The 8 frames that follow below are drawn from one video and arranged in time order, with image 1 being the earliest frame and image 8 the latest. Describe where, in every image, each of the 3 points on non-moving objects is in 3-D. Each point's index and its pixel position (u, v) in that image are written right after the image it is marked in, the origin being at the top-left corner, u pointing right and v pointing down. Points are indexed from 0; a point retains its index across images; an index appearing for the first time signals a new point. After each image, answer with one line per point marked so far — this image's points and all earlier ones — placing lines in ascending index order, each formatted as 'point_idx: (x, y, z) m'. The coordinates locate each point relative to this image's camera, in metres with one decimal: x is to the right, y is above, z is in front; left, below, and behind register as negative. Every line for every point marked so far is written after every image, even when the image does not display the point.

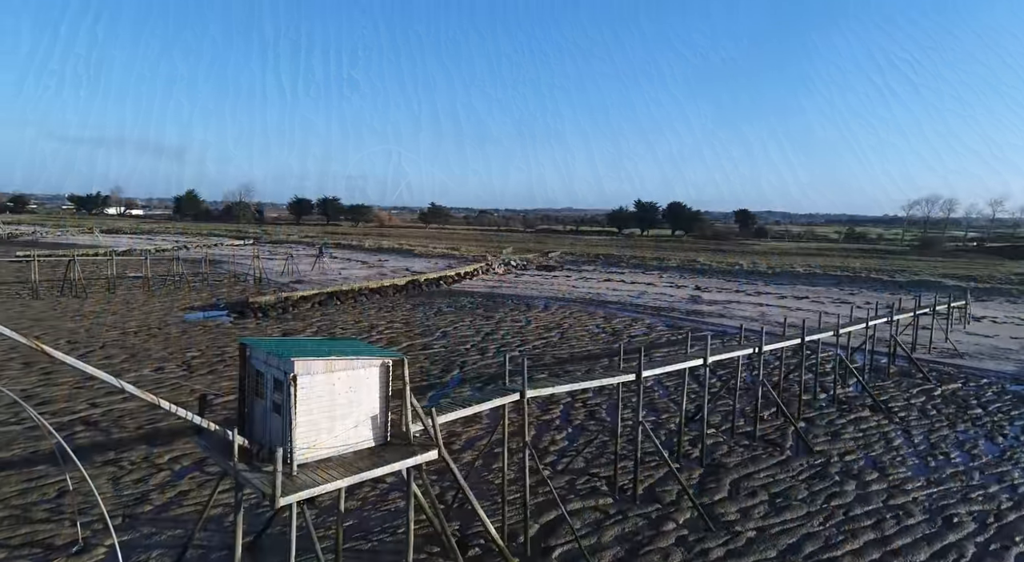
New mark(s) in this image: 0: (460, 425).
0: (-0.9, -2.5, +11.6) m
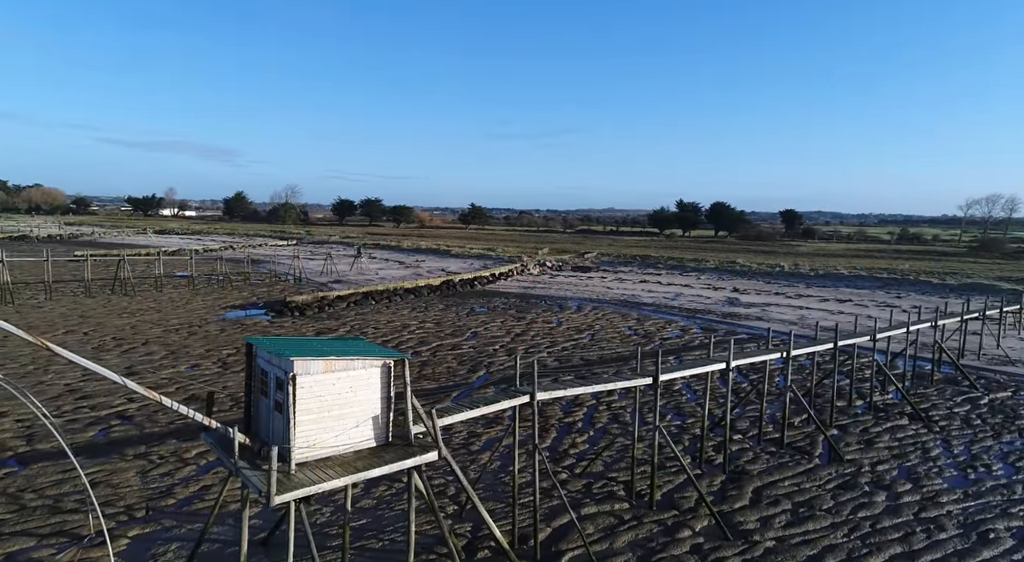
0: (-0.5, -2.5, +11.6) m
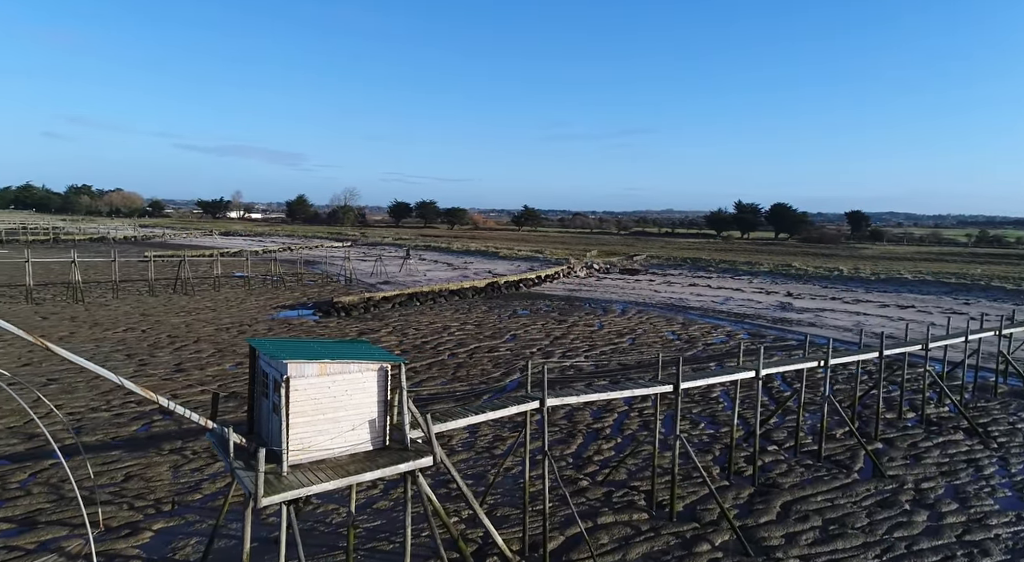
0: (-0.1, -2.5, +11.6) m
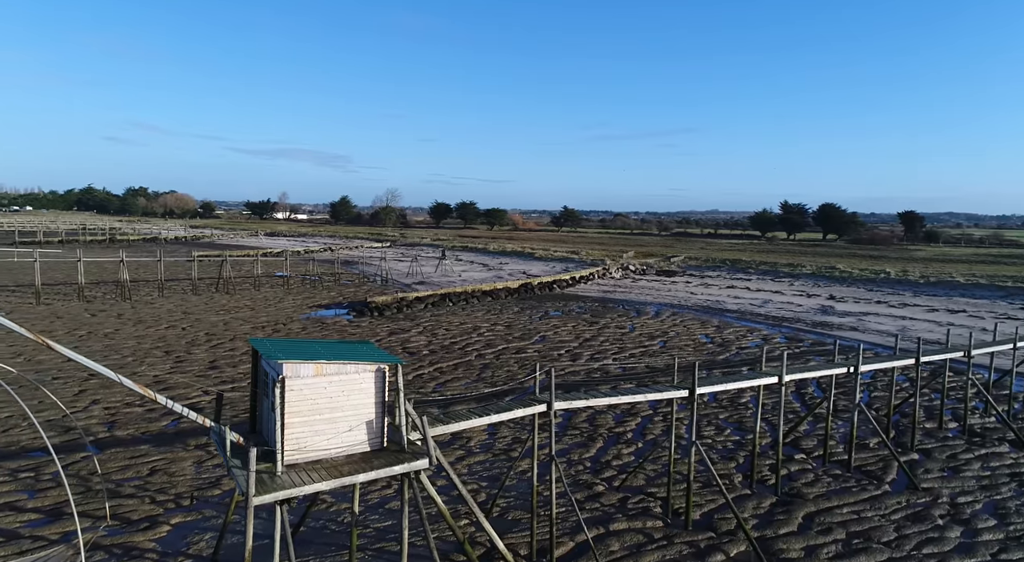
0: (+0.2, -2.6, +11.5) m
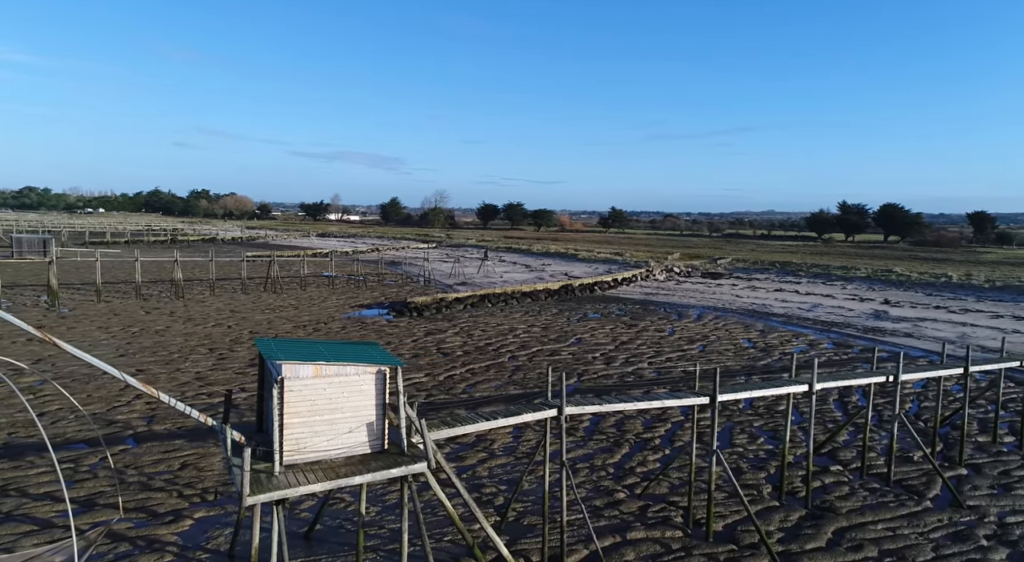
0: (+0.7, -2.6, +11.4) m
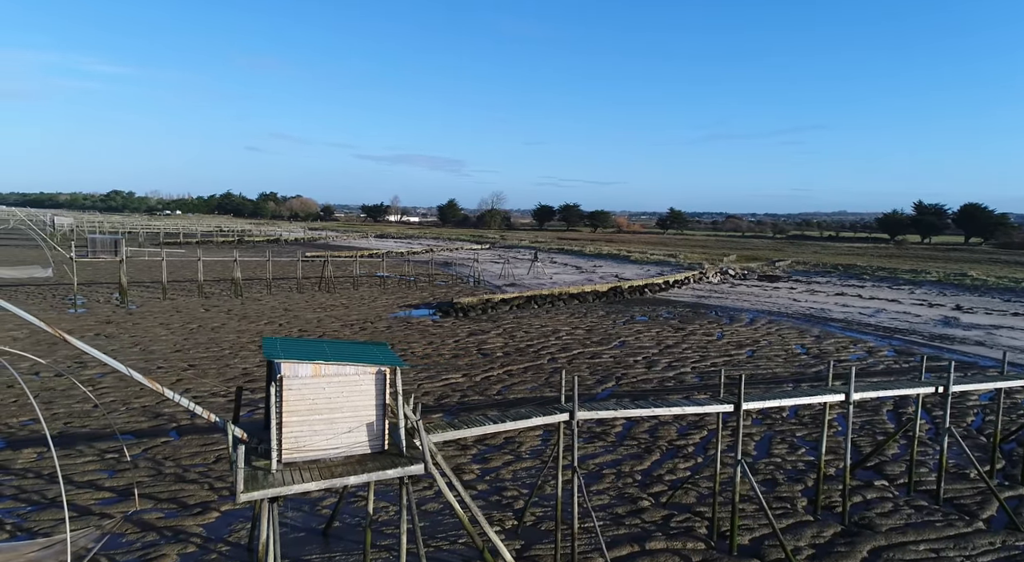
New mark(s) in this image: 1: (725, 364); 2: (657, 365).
0: (+1.1, -2.6, +11.2) m
1: (+5.1, -2.0, +16.3) m
2: (+3.4, -2.0, +16.0) m
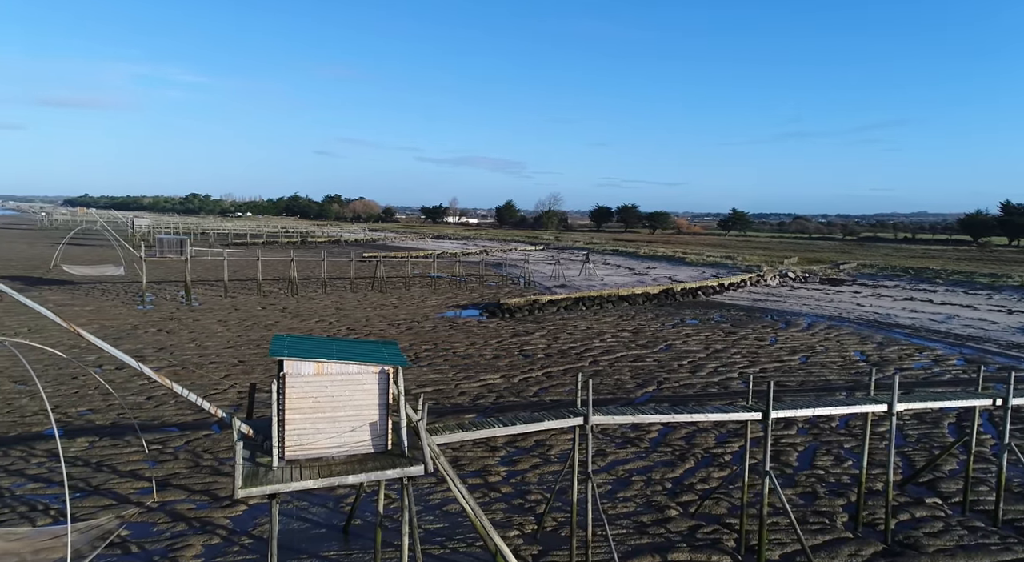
0: (+1.6, -2.6, +10.9) m
1: (+6.0, -2.1, +15.7) m
2: (+4.3, -2.0, +15.5) m
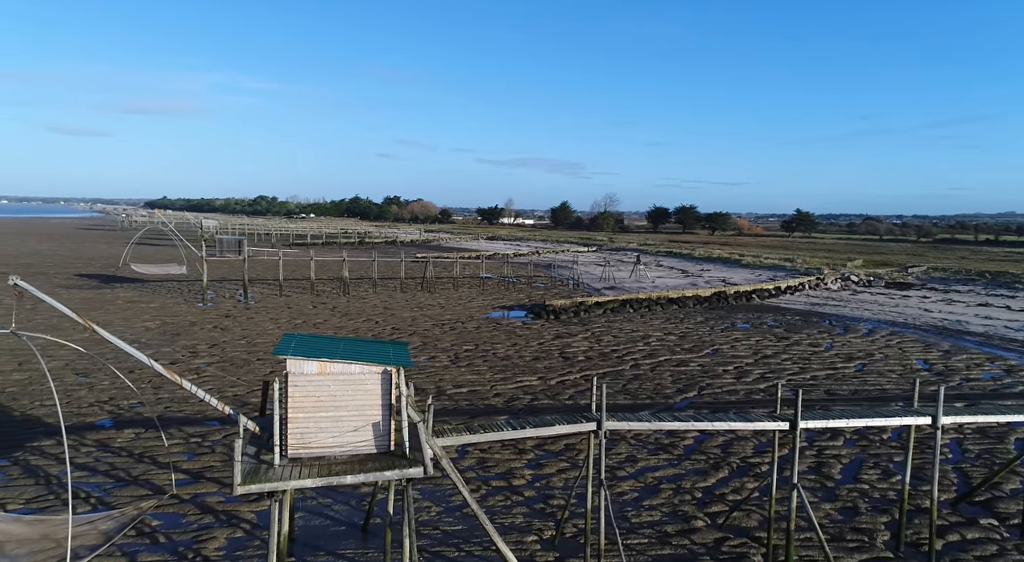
0: (+2.0, -2.7, +10.6) m
1: (+6.9, -2.1, +14.9) m
2: (+5.2, -2.1, +14.9) m
